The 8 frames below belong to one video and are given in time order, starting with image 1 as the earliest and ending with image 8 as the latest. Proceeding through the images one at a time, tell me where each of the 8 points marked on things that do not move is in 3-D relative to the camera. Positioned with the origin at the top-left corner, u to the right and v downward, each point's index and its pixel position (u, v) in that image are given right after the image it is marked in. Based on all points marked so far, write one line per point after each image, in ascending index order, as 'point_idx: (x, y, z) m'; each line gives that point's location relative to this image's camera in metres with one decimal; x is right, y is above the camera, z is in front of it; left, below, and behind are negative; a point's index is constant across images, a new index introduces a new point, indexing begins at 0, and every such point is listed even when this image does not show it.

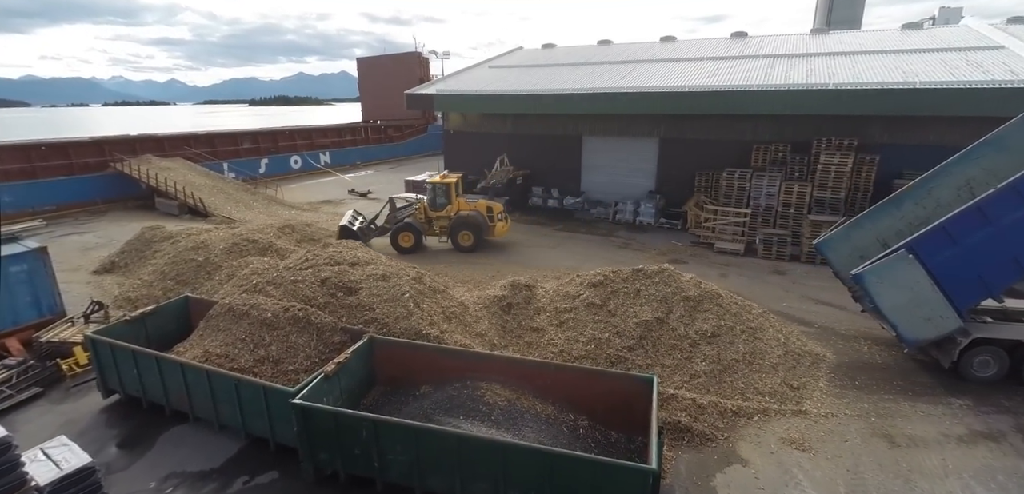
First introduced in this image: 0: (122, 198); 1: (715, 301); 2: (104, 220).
0: (-16.6, +2.0, +20.1) m
1: (+3.6, -1.0, +8.4) m
2: (-15.1, +1.0, +17.6) m
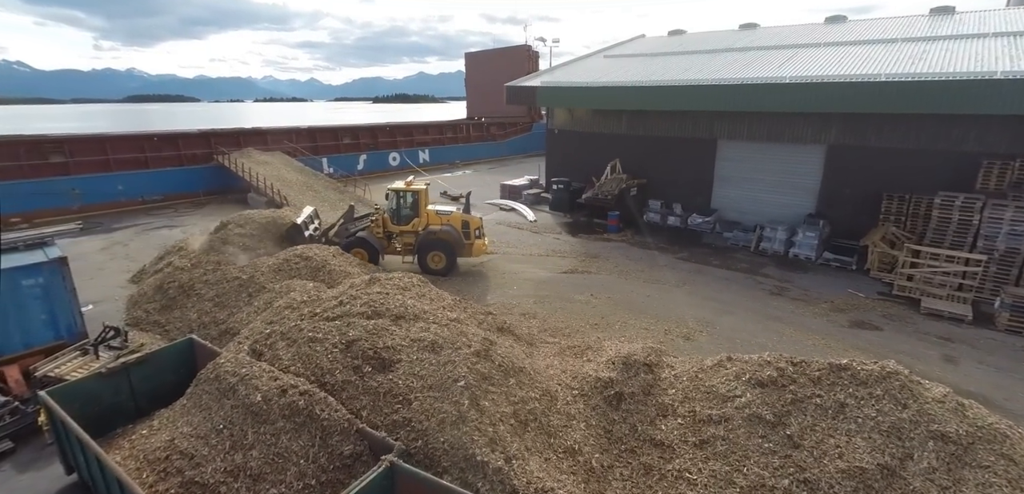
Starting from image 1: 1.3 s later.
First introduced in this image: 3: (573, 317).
0: (-12.4, +2.4, +20.3) m
1: (+4.7, -2.0, +4.7) m
2: (-11.5, +1.2, +17.5) m
3: (+1.1, -1.4, +9.2) m
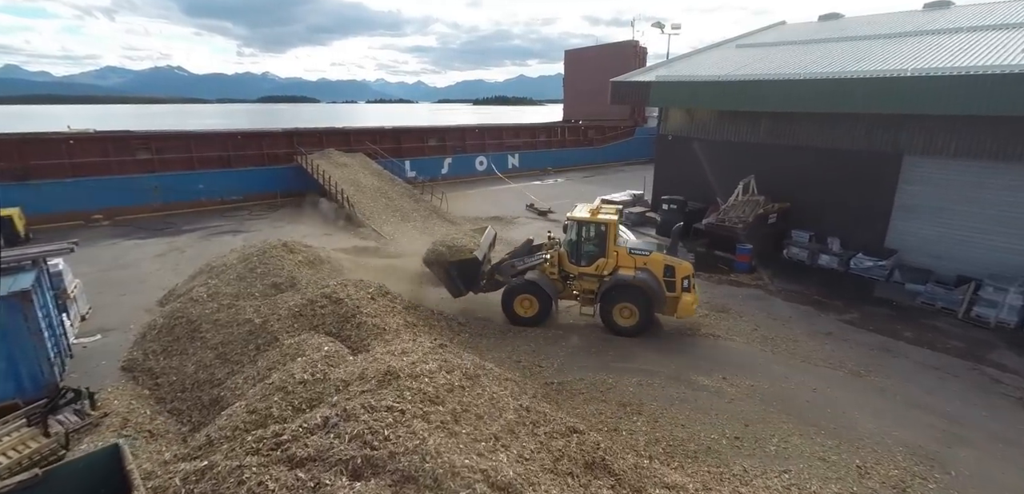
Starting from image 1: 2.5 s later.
0: (-8.7, +2.2, +19.4) m
1: (+5.0, -3.0, +1.0) m
2: (-8.4, +1.0, +16.5) m
3: (+2.3, -2.2, +6.1) m
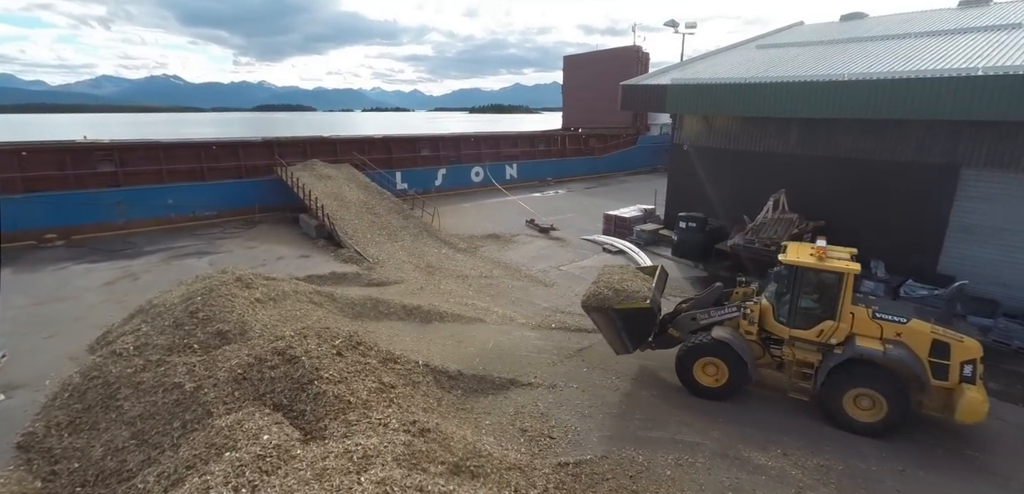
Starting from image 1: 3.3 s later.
0: (-8.7, +1.5, +17.9) m
1: (+5.1, -3.4, -0.5) m
2: (-8.4, +0.4, +15.0) m
3: (+2.4, -2.7, +4.6) m
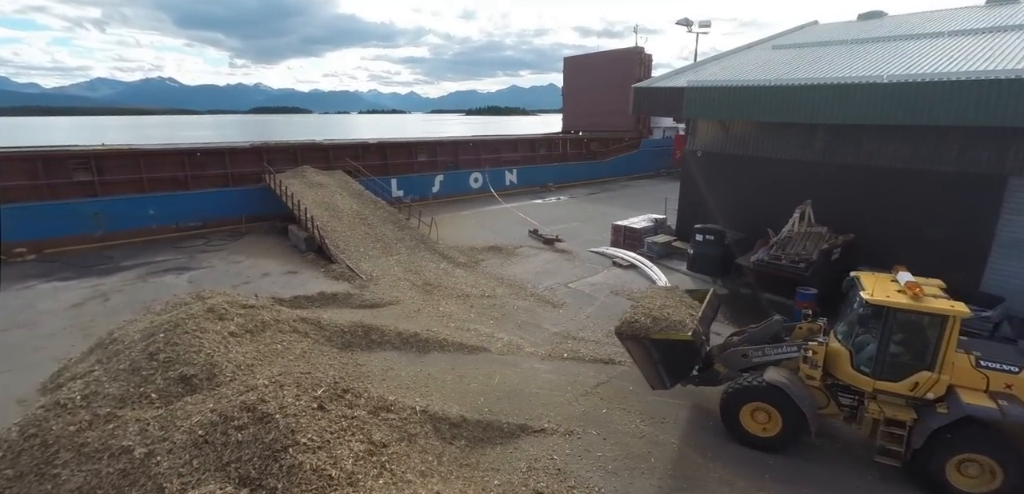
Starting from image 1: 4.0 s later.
0: (-8.7, +1.1, +17.0) m
1: (+5.3, -3.7, -1.4) m
2: (-8.3, 0.0, +14.1) m
3: (+2.5, -3.0, +3.7) m
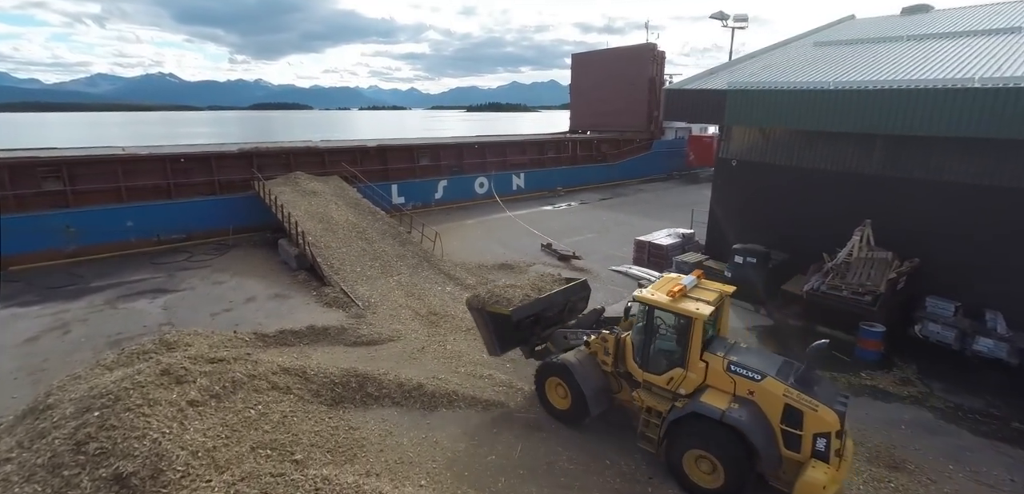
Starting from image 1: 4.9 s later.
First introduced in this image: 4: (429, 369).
0: (-8.3, +0.6, +15.7) m
1: (+5.6, -4.2, -2.6) m
2: (-8.0, -0.5, +12.8) m
3: (+2.9, -3.5, +2.4) m
4: (-1.3, -1.9, +7.5) m
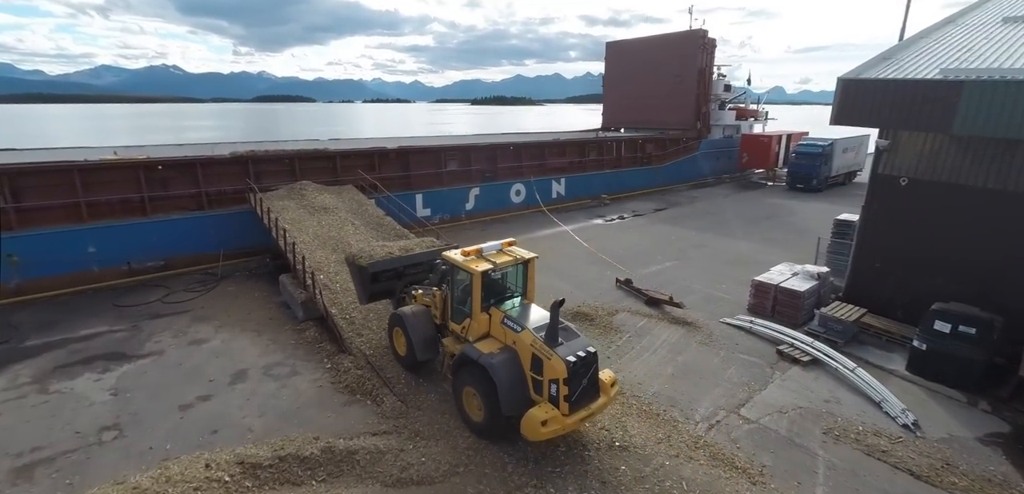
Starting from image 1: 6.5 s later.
0: (-6.8, -0.1, +12.6) m
1: (+7.0, -5.3, -5.7) m
2: (-6.5, -1.3, +9.8) m
3: (+4.3, -4.5, -0.6) m
4: (+0.2, -2.8, +4.4) m
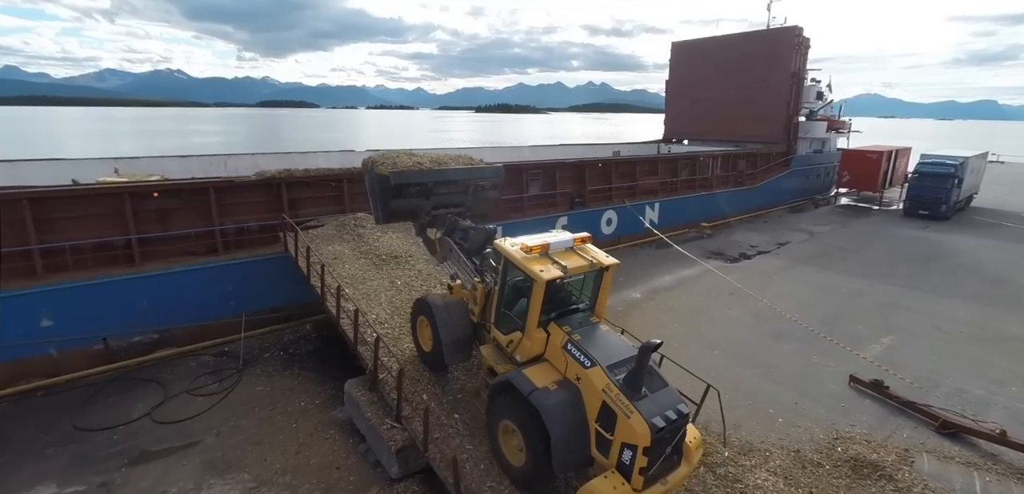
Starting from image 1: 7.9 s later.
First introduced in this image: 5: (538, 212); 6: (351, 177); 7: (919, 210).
0: (-4.1, -1.3, +8.8) m
1: (+9.6, -6.3, -9.6) m
2: (-3.8, -2.4, +5.9) m
3: (+6.9, -5.6, -4.5) m
4: (+2.9, -3.9, +0.6) m
5: (+0.7, +1.0, +13.1) m
6: (-3.3, +1.5, +10.1) m
7: (+16.7, +1.5, +19.8) m
